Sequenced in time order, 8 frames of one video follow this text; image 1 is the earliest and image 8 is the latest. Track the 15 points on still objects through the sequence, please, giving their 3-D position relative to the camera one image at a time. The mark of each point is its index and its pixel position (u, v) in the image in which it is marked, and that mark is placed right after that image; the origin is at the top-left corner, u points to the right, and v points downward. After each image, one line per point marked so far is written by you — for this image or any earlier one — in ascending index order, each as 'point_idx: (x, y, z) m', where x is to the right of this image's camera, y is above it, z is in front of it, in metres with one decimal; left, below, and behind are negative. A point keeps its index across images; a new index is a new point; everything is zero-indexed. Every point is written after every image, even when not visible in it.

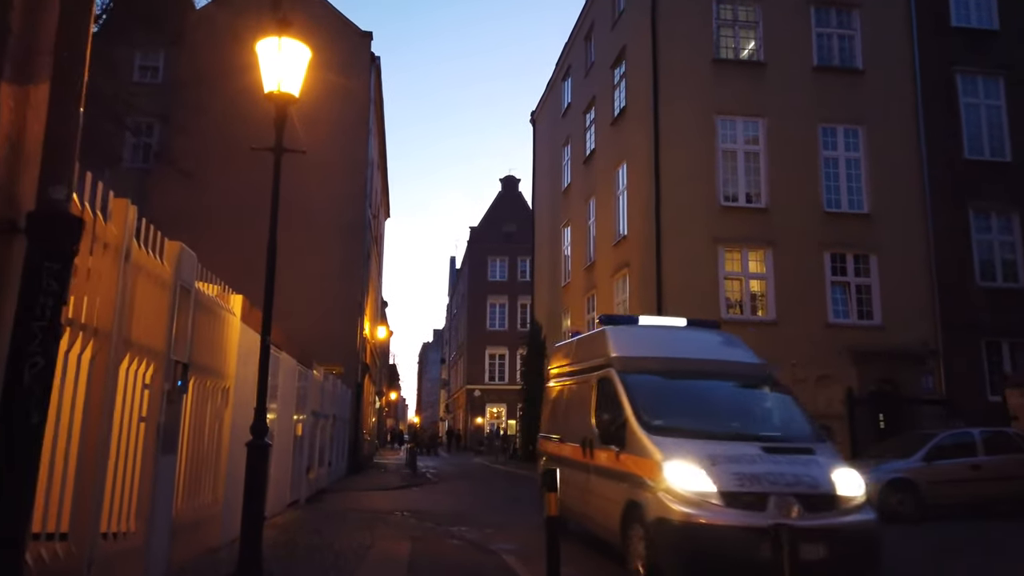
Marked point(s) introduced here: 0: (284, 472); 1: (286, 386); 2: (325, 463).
0: (-3.3, -2.7, +11.6) m
1: (-3.2, -1.4, +11.4) m
2: (-4.1, -3.8, +17.8) m
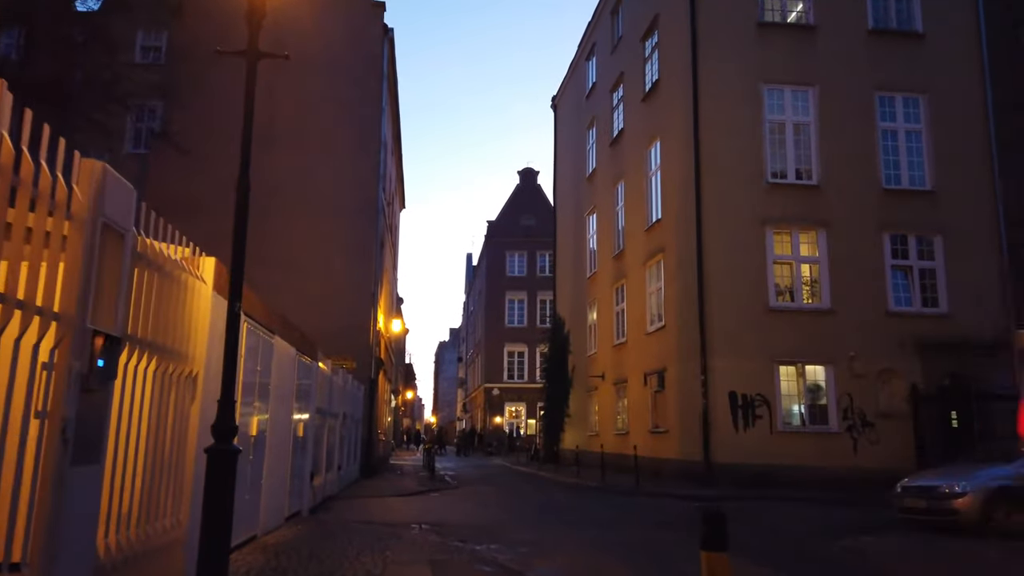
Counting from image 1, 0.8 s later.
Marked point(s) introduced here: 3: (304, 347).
0: (-2.8, -2.3, +9.8) m
1: (-2.7, -1.1, +9.6) m
2: (-3.5, -3.5, +16.0) m
3: (-3.0, -0.8, +11.6) m
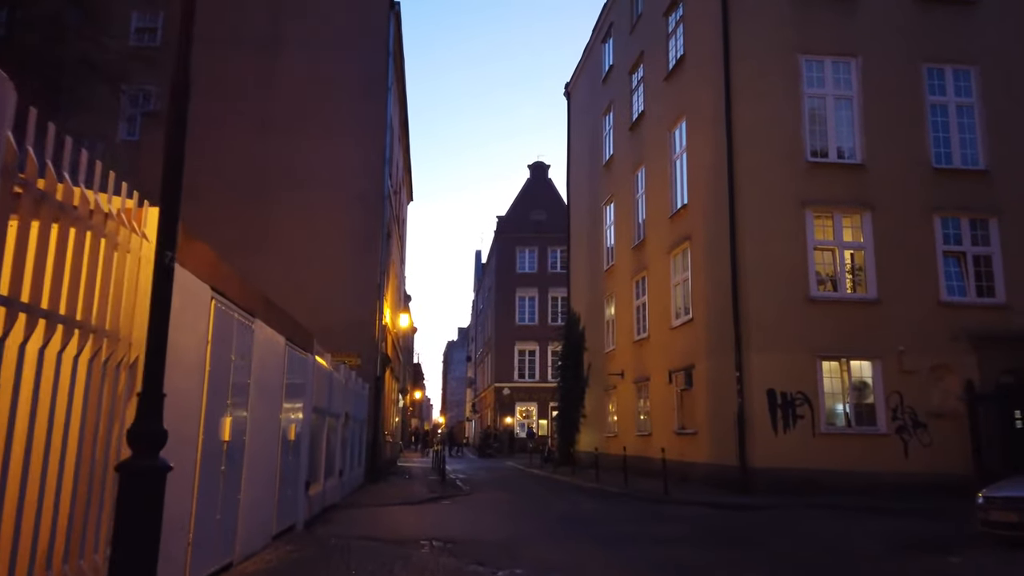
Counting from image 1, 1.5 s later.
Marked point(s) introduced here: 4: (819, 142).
0: (-2.5, -2.1, +8.2) m
1: (-2.5, -0.8, +8.0) m
2: (-3.2, -3.3, +14.5) m
3: (-2.7, -0.6, +10.1) m
4: (+7.1, +3.3, +18.5) m
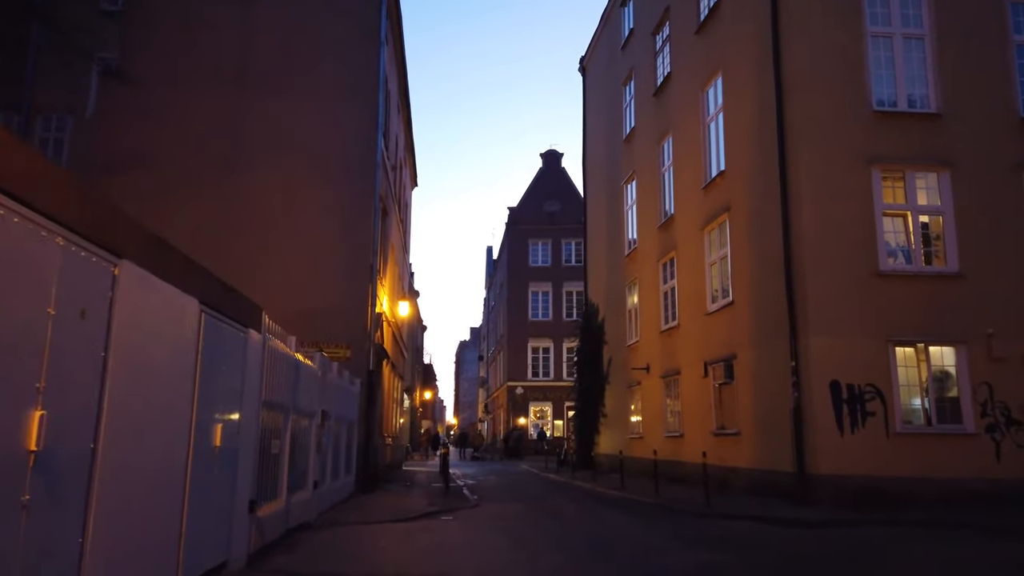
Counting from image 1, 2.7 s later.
0: (-2.4, -1.6, +5.6) m
1: (-2.4, -0.4, +5.4) m
2: (-3.0, -2.8, +11.8) m
3: (-2.6, -0.2, +7.4) m
4: (+7.3, +3.9, +15.7) m
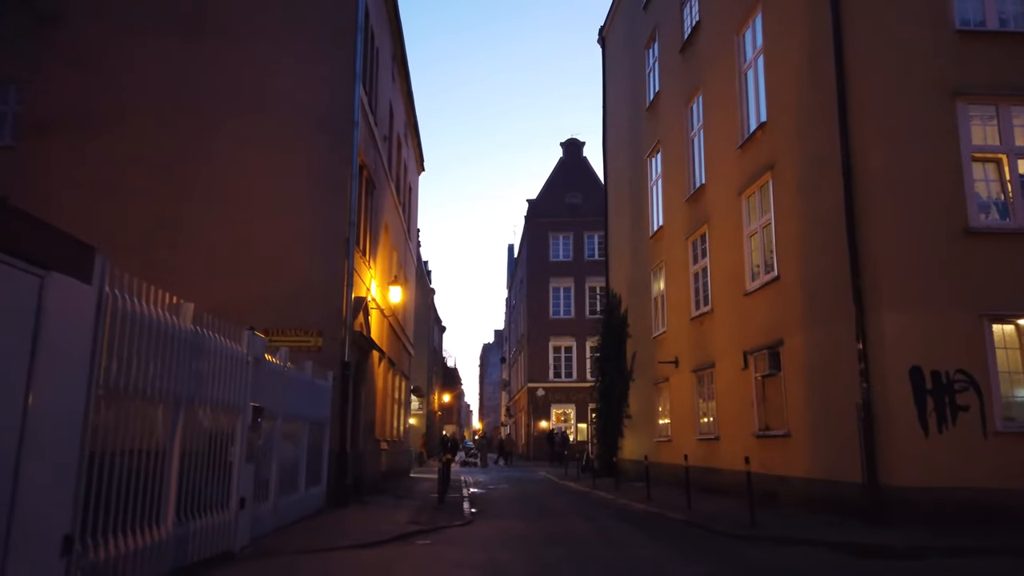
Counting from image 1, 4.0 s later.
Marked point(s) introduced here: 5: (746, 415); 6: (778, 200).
0: (-2.8, -1.1, +2.8) m
1: (-2.8, +0.1, +2.6) m
2: (-3.1, -2.4, +9.1) m
3: (-2.9, +0.3, +4.7) m
4: (+7.2, +4.4, +12.6) m
5: (+4.8, -2.6, +16.4) m
6: (+5.0, +1.7, +15.1) m
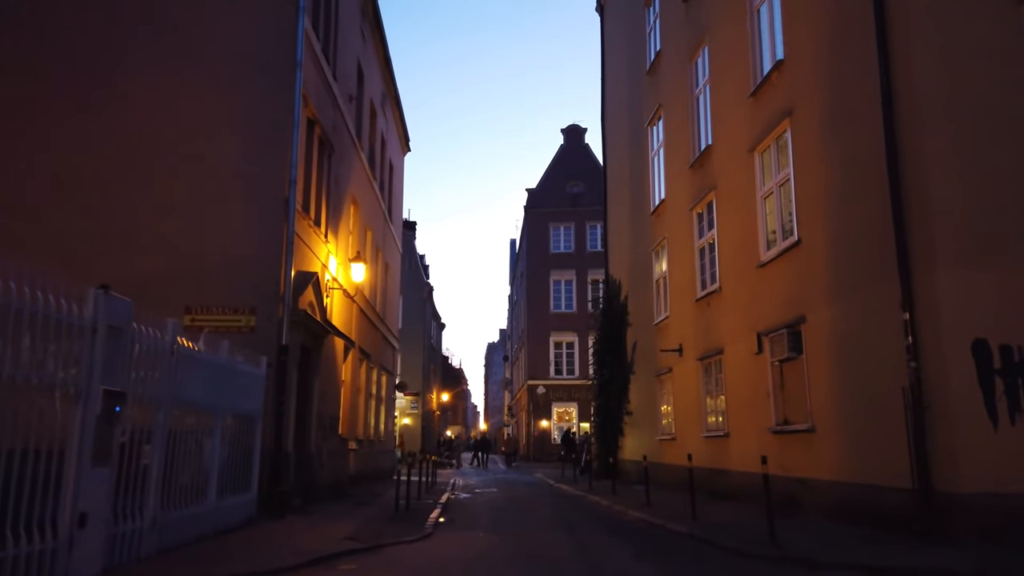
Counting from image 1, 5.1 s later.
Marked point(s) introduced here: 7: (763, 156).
0: (-3.4, -0.6, +0.4) m
1: (-3.4, +0.6, +0.3) m
2: (-3.6, -1.9, +6.7) m
3: (-3.5, +0.8, +2.3) m
4: (+6.6, +4.9, +10.2) m
5: (+4.3, -2.1, +14.0) m
6: (+4.5, +2.2, +12.7) m
7: (+4.5, +2.4, +14.3) m
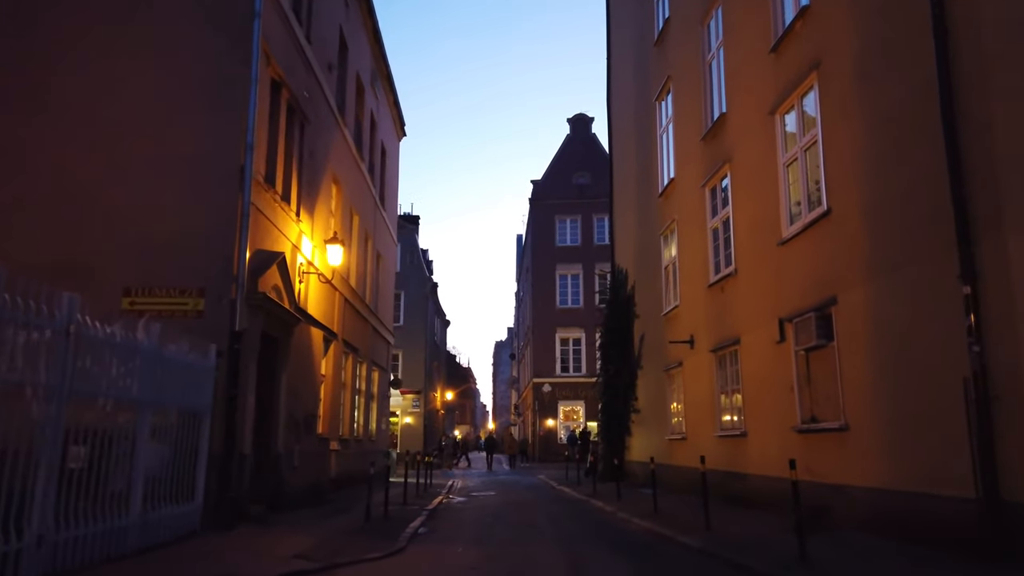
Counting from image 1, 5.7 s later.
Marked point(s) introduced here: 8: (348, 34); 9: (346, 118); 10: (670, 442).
0: (-3.7, -0.3, -1.1) m
1: (-3.7, +0.9, -1.3) m
2: (-3.9, -1.6, +5.1) m
3: (-3.8, +1.1, +0.7) m
4: (+6.4, +5.3, +8.5) m
5: (+4.2, -1.8, +12.3) m
6: (+4.3, +2.5, +11.0) m
7: (+4.3, +2.7, +12.6) m
8: (-3.9, +6.1, +19.6) m
9: (-4.0, +4.1, +19.6) m
10: (+3.8, -3.7, +19.1) m
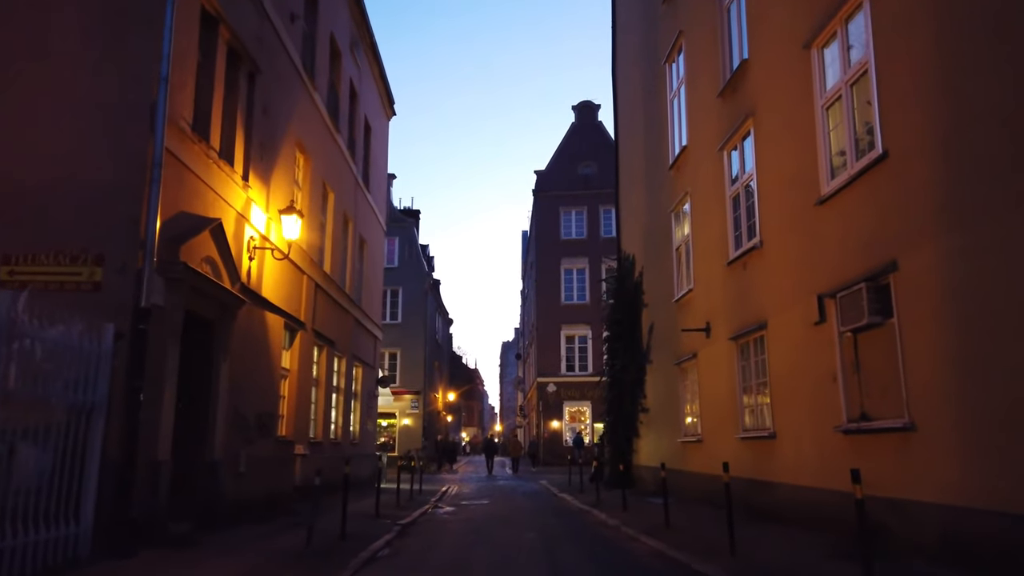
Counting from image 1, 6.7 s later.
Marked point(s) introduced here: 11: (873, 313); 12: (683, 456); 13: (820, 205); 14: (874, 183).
0: (-4.1, +0.1, -3.3) m
1: (-4.1, +1.3, -3.5) m
2: (-4.2, -1.2, +3.0) m
3: (-4.2, +1.5, -1.4) m
4: (+6.1, +5.7, +6.2) m
5: (+3.9, -1.4, +10.1) m
6: (+4.0, +2.9, +8.8) m
7: (+4.0, +3.1, +10.4) m
8: (-4.1, +6.5, +17.5) m
9: (-4.2, +4.5, +17.5) m
10: (+3.6, -3.3, +16.8) m
11: (+3.9, -0.3, +8.7) m
12: (+3.6, -3.5, +16.9) m
13: (+3.9, +1.1, +10.2) m
14: (+4.0, +1.2, +9.1) m
